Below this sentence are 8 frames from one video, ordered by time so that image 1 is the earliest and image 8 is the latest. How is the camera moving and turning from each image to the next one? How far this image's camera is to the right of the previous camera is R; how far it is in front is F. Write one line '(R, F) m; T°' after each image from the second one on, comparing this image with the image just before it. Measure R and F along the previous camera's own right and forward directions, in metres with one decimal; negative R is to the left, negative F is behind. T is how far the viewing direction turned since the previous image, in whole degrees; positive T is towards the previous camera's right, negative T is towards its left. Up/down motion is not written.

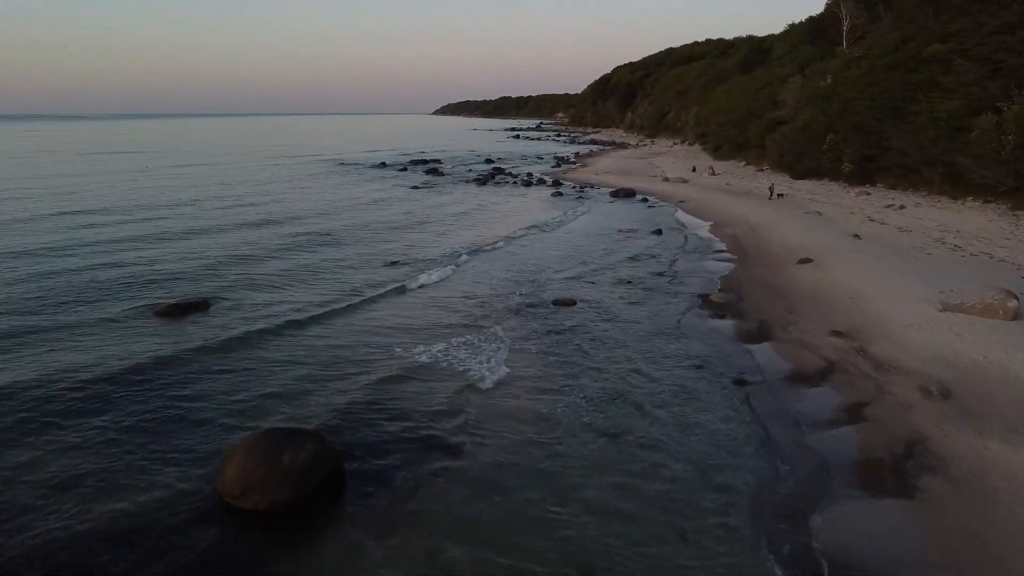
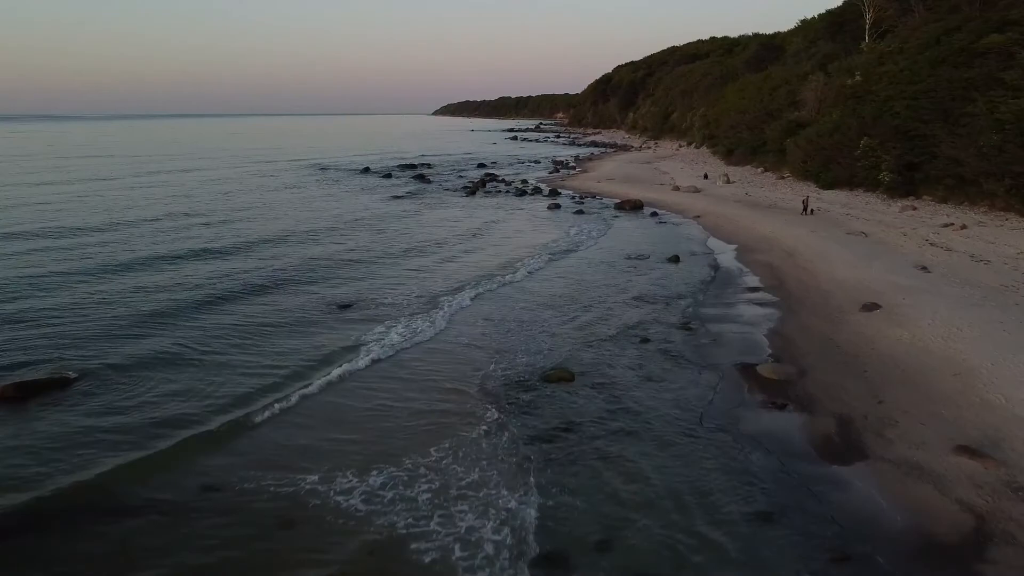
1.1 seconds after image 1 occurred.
(+0.3, +3.3) m; 0°
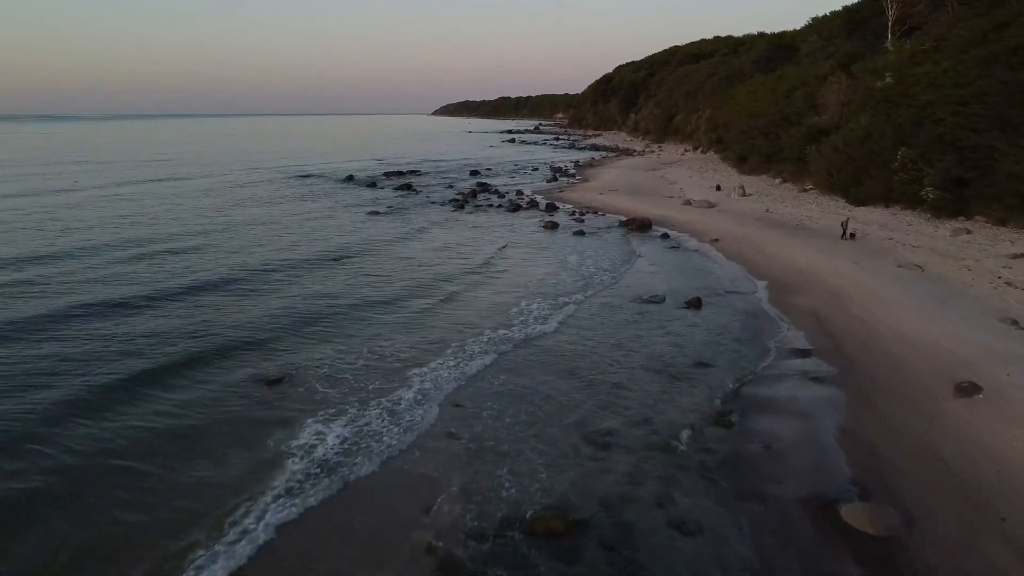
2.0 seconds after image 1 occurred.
(+0.2, +2.9) m; 0°
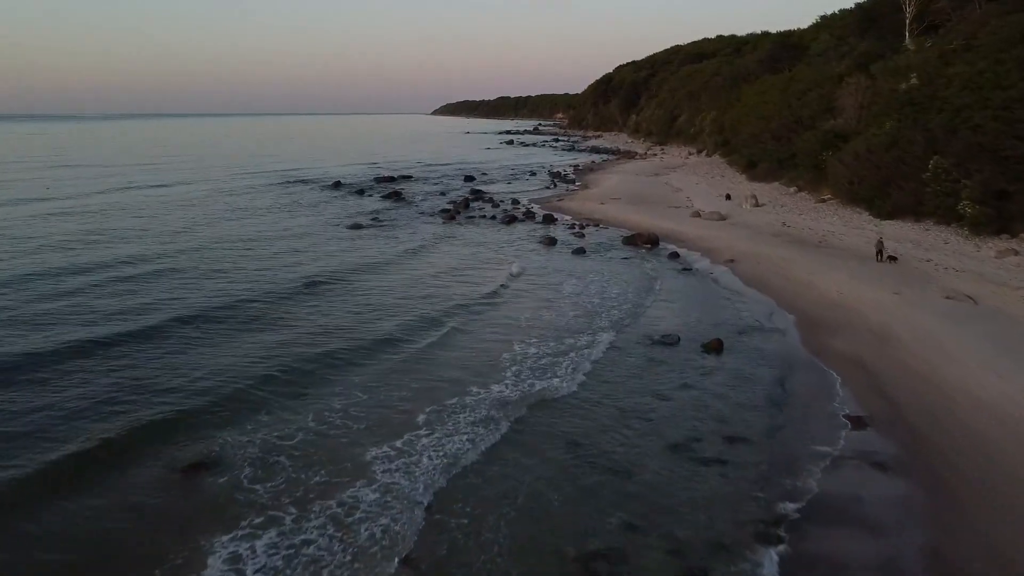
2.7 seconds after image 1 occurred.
(+0.2, +2.0) m; 0°
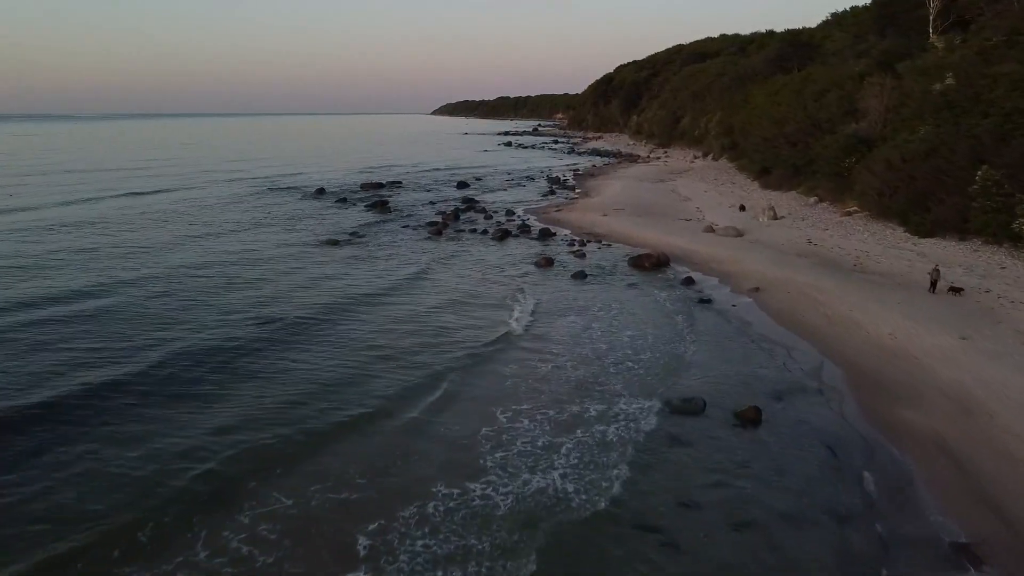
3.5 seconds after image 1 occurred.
(+0.2, +2.4) m; 0°
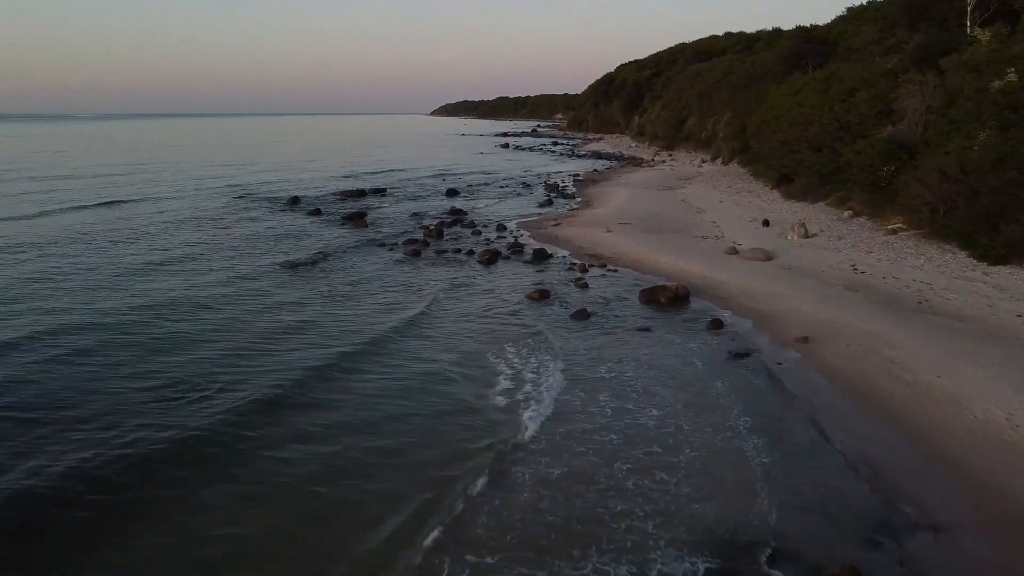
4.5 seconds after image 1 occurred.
(+0.3, +3.2) m; 0°
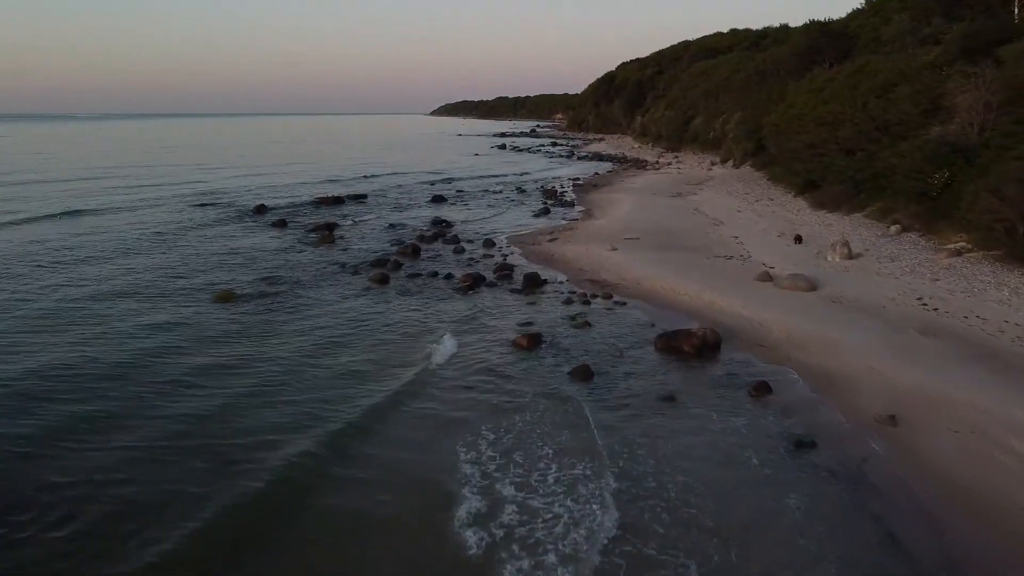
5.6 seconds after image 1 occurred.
(+0.3, +3.4) m; 0°
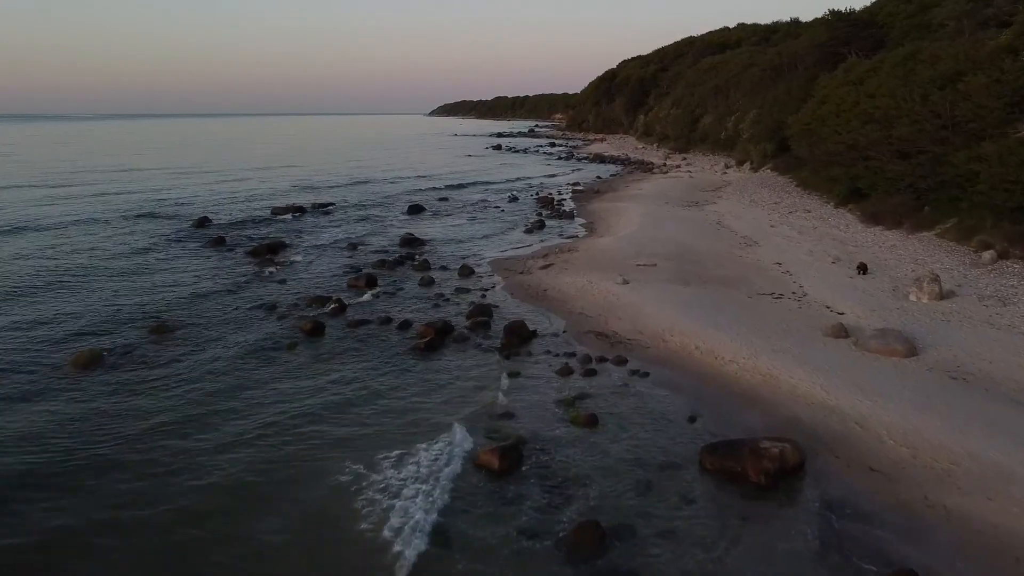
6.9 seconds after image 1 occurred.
(+0.4, +4.4) m; 0°
